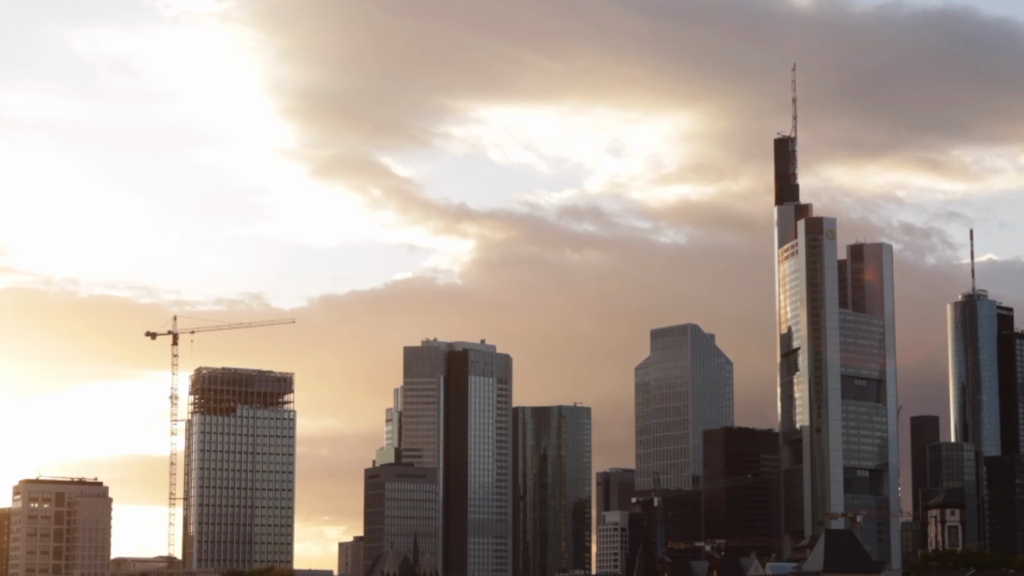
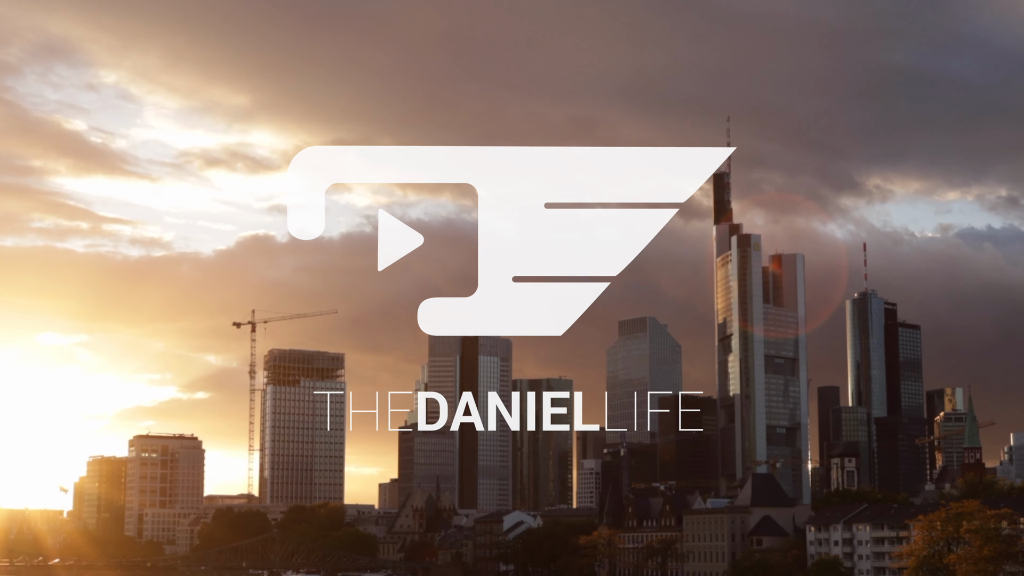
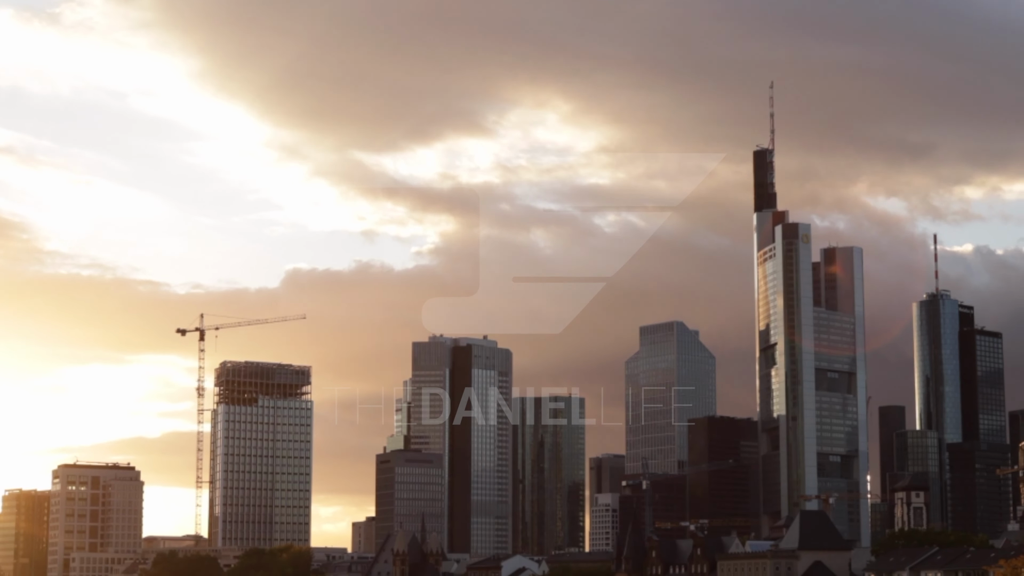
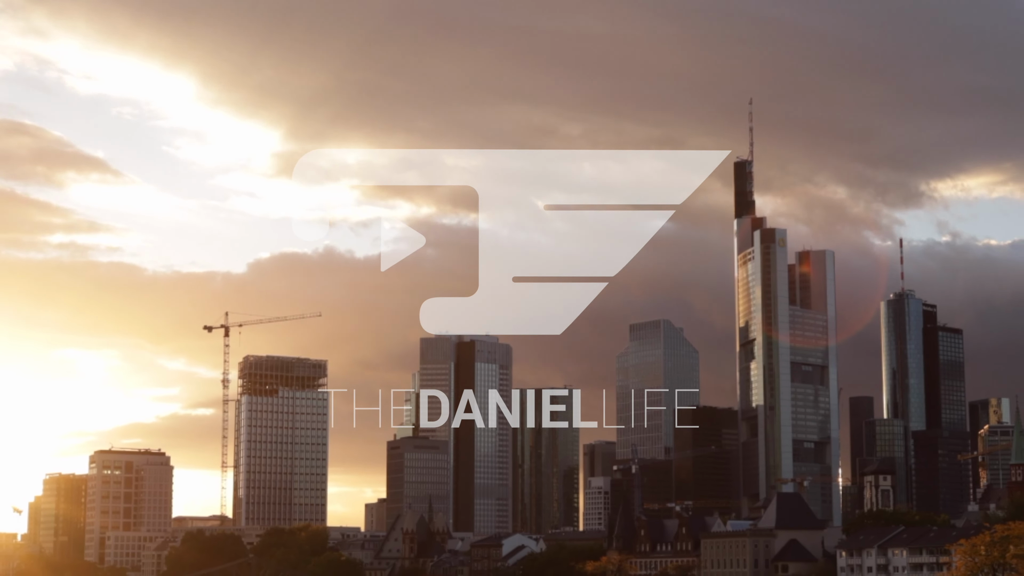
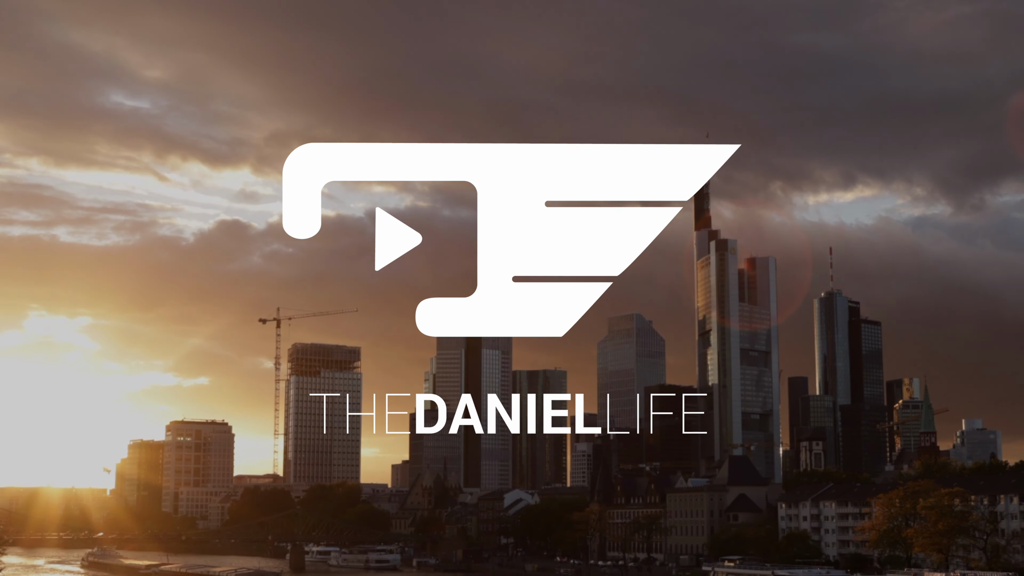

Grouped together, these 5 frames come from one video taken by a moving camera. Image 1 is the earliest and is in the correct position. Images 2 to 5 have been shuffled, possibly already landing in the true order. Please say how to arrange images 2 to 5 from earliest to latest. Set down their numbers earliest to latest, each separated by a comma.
3, 4, 2, 5
